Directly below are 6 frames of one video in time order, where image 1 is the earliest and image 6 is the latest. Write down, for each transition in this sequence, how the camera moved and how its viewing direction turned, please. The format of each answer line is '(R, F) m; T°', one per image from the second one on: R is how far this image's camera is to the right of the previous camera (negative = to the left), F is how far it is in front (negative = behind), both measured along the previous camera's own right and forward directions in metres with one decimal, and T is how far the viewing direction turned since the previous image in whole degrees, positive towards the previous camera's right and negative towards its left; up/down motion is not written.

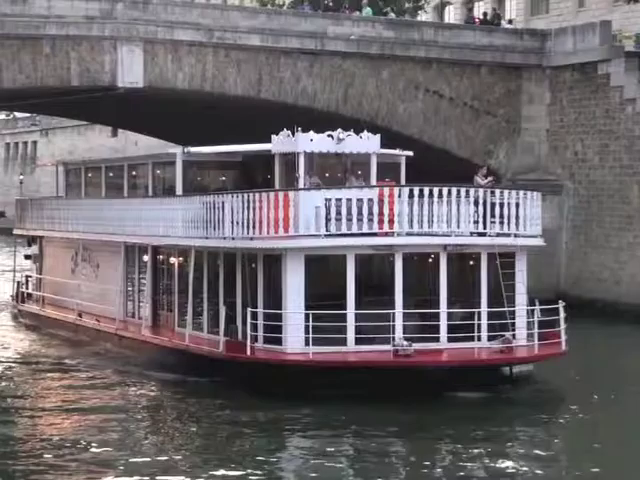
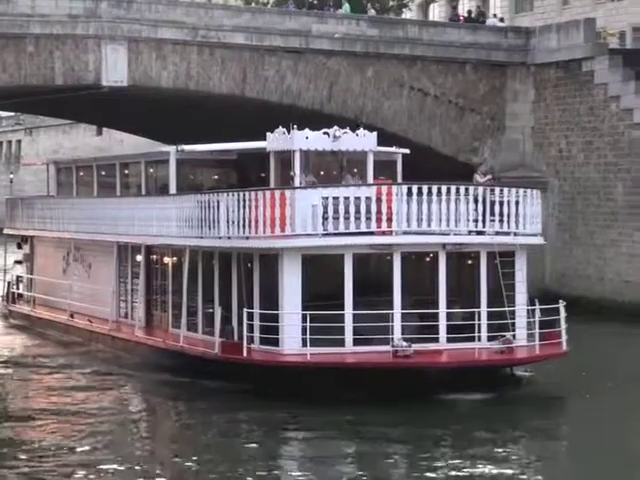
(-0.1, +0.3) m; 0°
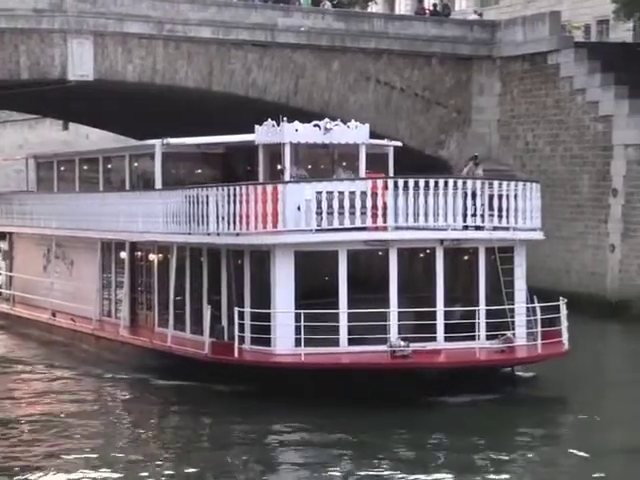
(-0.2, +0.5) m; +1°
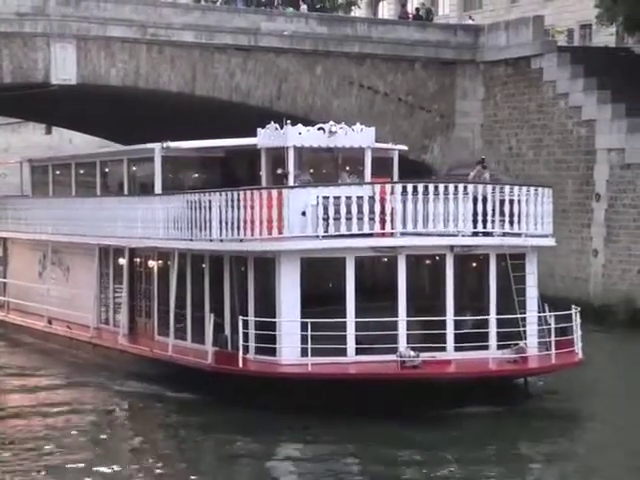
(-0.2, +0.4) m; 0°
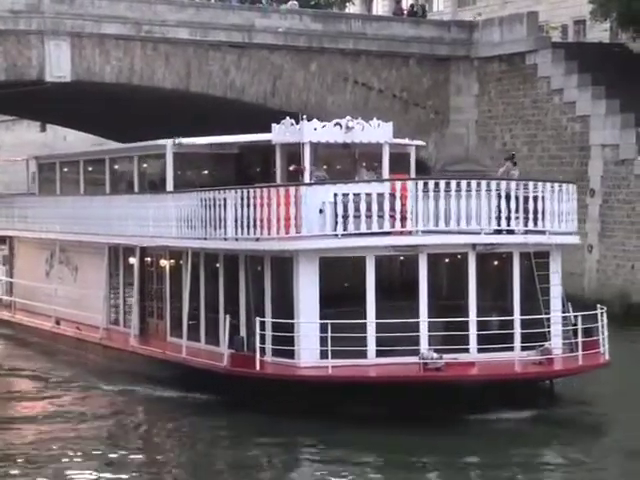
(-0.2, +0.4) m; 0°
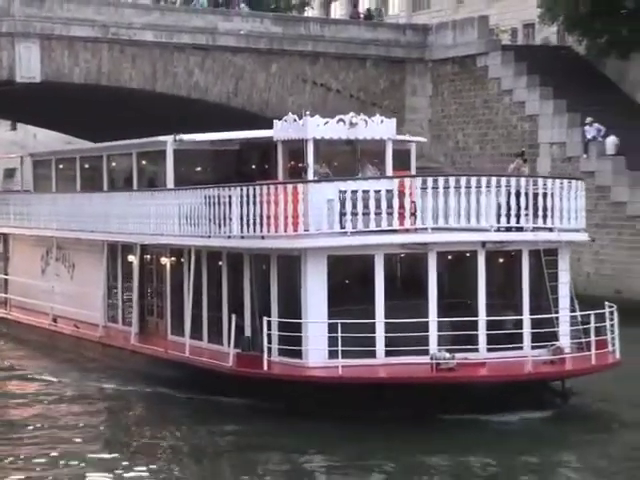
(-0.3, +0.2) m; +1°
